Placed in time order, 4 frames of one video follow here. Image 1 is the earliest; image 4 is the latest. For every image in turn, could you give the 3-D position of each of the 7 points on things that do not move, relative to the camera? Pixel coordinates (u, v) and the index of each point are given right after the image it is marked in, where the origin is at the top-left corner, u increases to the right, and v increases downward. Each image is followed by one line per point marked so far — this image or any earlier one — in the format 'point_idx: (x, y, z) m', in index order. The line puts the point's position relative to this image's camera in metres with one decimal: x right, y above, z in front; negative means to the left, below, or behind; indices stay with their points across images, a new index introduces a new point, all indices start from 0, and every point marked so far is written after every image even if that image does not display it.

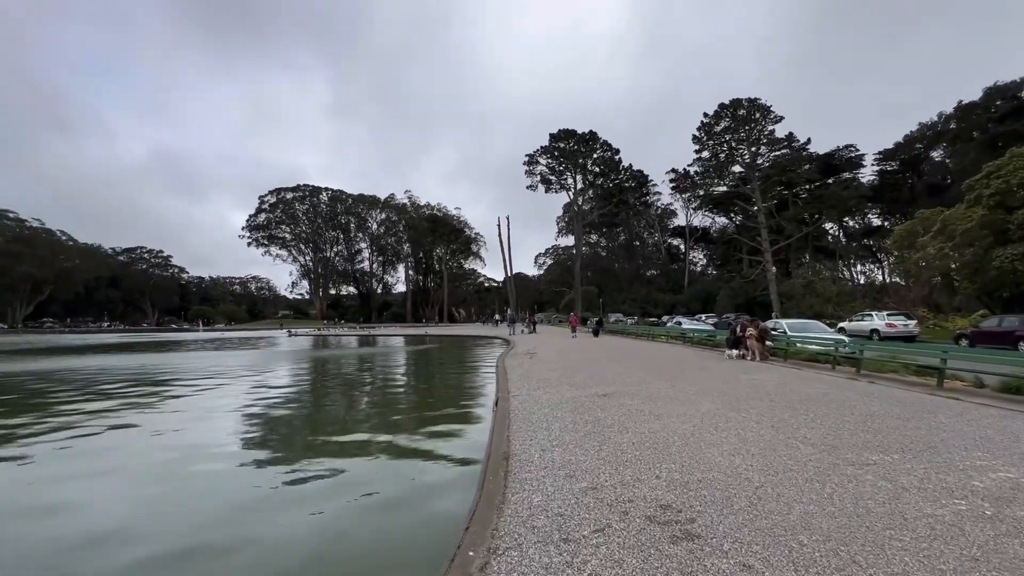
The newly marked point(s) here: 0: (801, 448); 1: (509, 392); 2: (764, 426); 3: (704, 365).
0: (+2.5, -1.4, +4.1) m
1: (-0.1, -1.9, +8.7) m
2: (+2.7, -1.5, +5.0) m
3: (+4.4, -1.8, +10.9) m
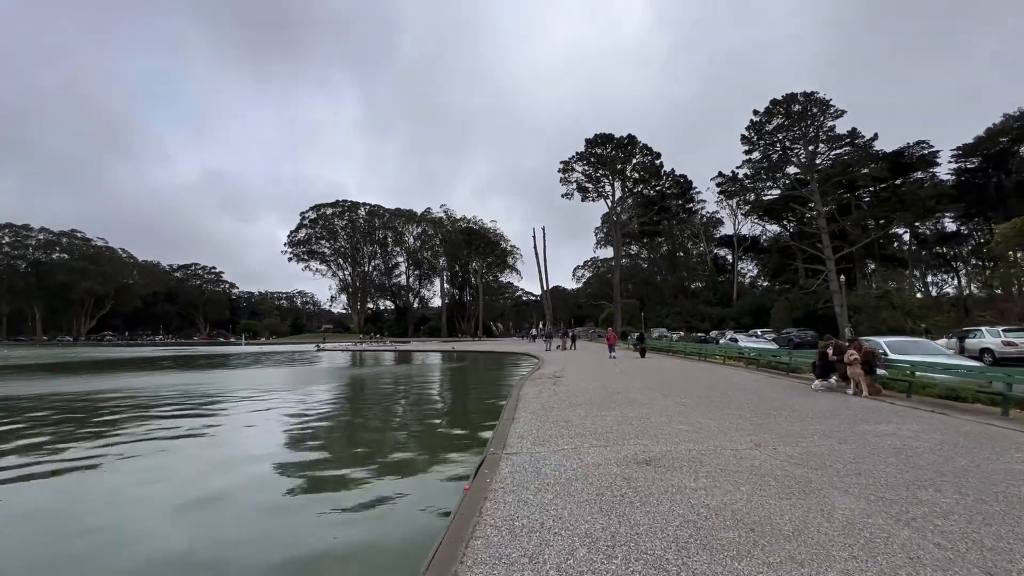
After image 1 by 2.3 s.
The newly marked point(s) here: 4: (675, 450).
0: (+2.2, -1.3, +1.3) m
1: (-0.1, -2.0, +6.1) m
2: (+2.4, -1.4, +2.2) m
3: (+4.5, -1.9, +7.9) m
4: (+1.7, -1.7, +4.9) m
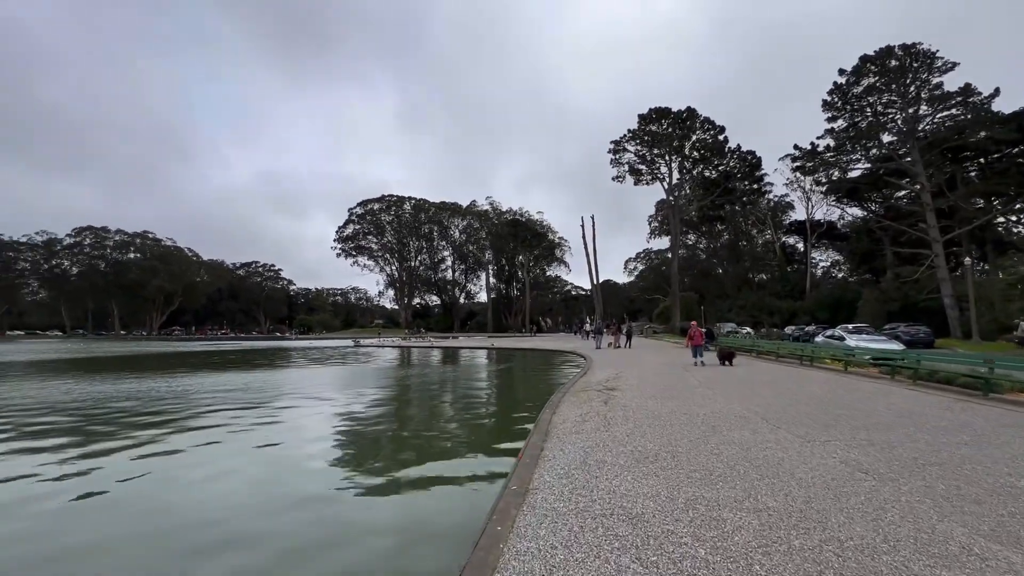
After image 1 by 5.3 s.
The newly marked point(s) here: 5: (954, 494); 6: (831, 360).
0: (+1.6, -1.0, -2.4) m
1: (-0.1, -1.6, +2.5) m
2: (+1.9, -1.1, -1.6) m
3: (+4.6, -1.5, +3.9) m
4: (+1.5, -1.3, +1.1) m
5: (+3.2, -1.5, +3.3) m
6: (+9.7, -2.1, +14.1) m
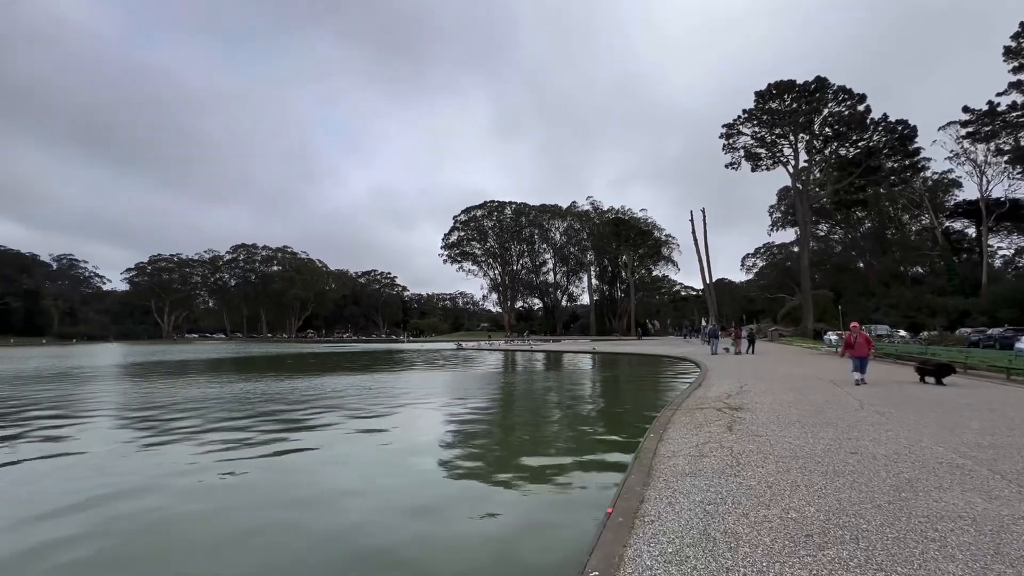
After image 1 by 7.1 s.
0: (+0.6, -0.9, -4.0) m
1: (0.0, -1.5, +1.2) m
2: (+1.1, -0.9, -3.2) m
3: (+4.9, -1.3, +1.5) m
4: (+1.3, -1.2, -0.5) m
5: (+3.4, -1.3, +1.3) m
6: (+12.1, -1.9, +10.4) m
